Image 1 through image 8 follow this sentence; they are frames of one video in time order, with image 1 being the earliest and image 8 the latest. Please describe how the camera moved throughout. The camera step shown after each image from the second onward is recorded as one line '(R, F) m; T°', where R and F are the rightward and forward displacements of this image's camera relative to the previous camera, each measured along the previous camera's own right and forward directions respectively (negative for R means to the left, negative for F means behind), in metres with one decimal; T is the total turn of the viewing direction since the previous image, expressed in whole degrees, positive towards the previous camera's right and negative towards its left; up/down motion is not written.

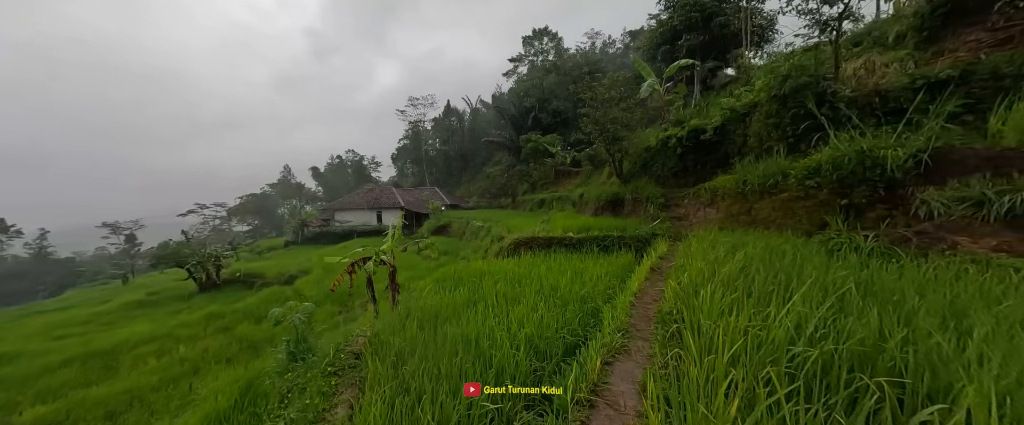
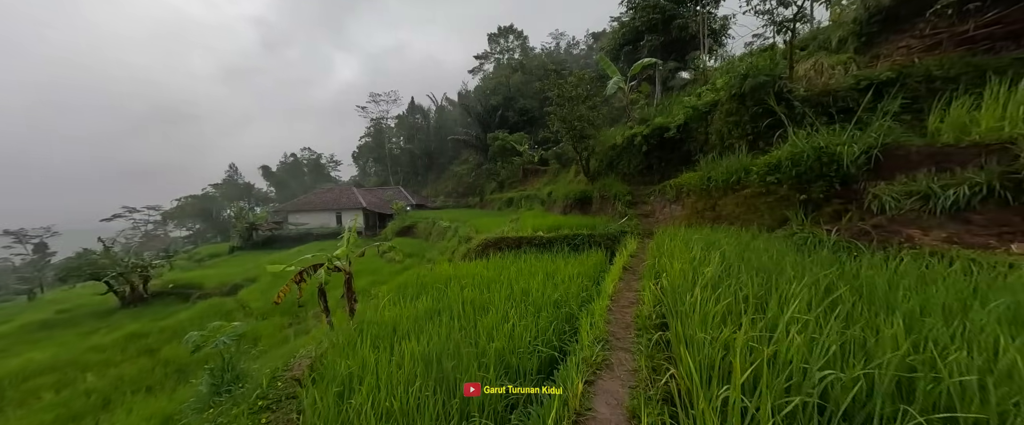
(0.0, +0.2) m; +5°
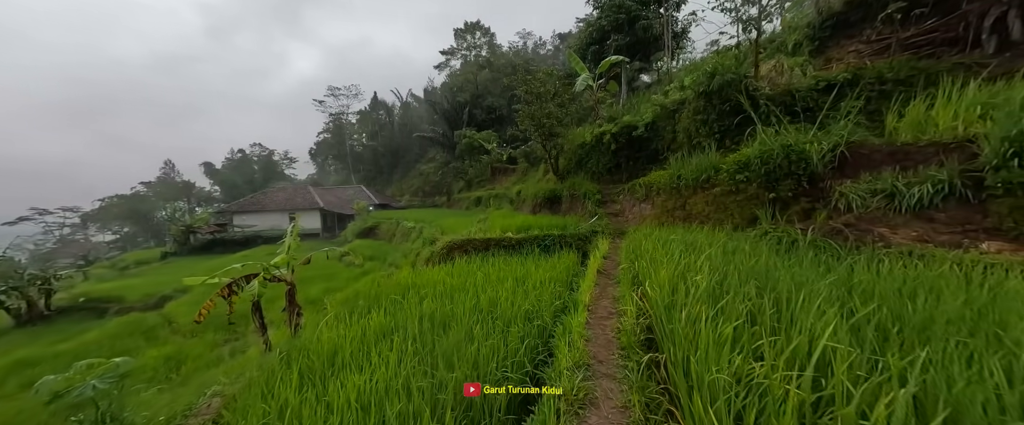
(0.0, +0.3) m; +5°
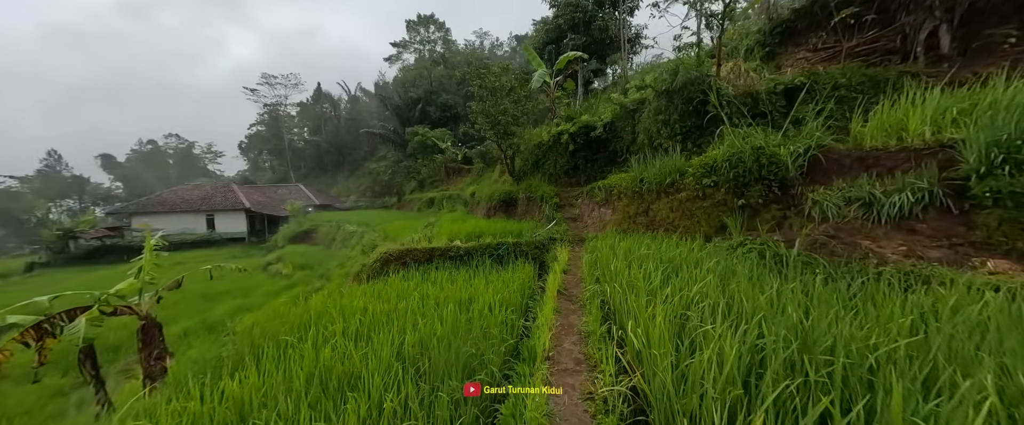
(+0.1, +0.7) m; +7°
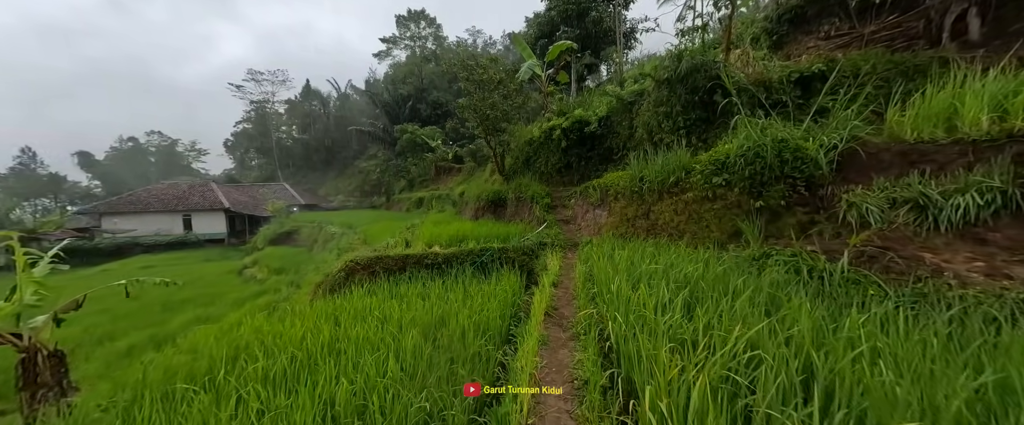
(+0.1, +0.6) m; +1°
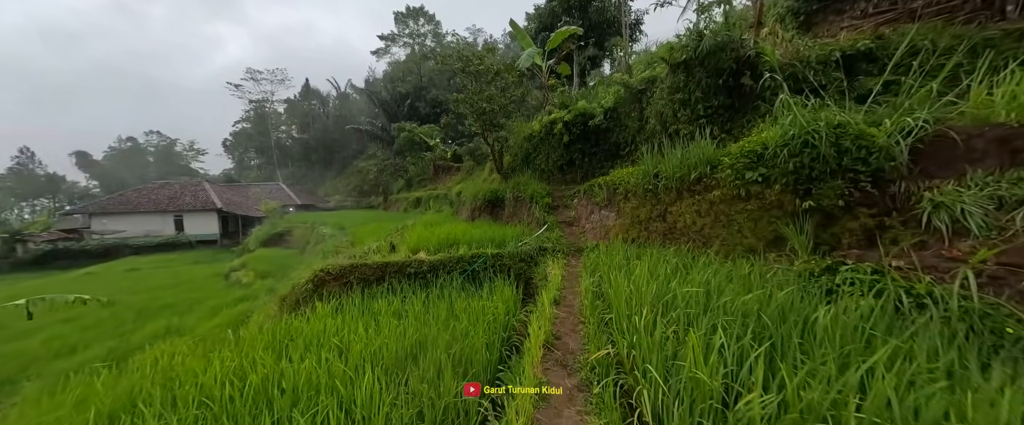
(+0.1, +0.6) m; 0°
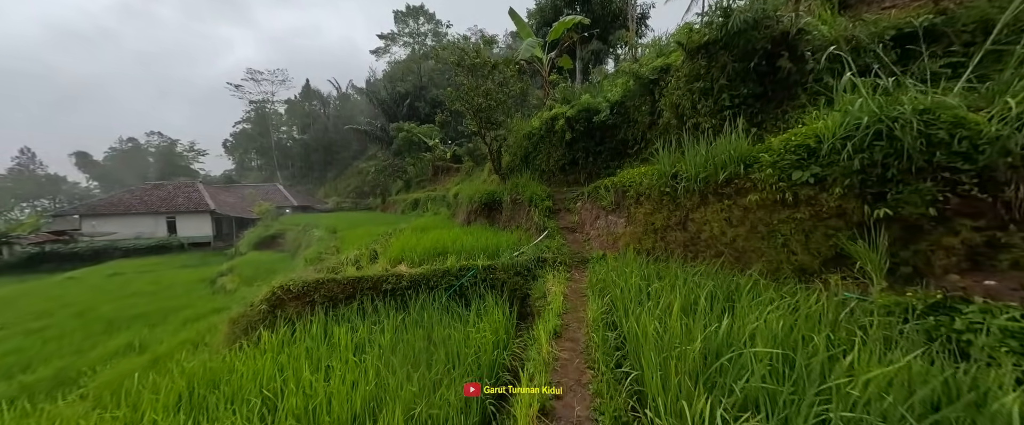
(+0.1, +0.6) m; 0°
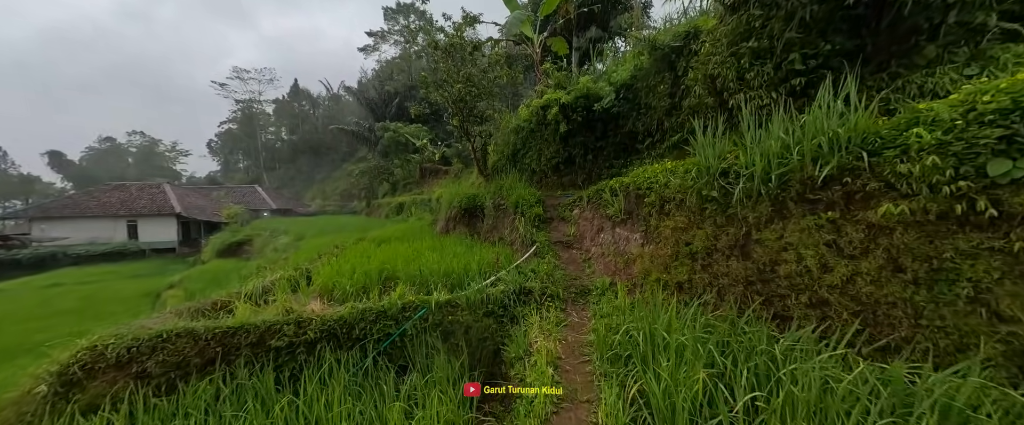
(+0.2, +1.2) m; +1°
